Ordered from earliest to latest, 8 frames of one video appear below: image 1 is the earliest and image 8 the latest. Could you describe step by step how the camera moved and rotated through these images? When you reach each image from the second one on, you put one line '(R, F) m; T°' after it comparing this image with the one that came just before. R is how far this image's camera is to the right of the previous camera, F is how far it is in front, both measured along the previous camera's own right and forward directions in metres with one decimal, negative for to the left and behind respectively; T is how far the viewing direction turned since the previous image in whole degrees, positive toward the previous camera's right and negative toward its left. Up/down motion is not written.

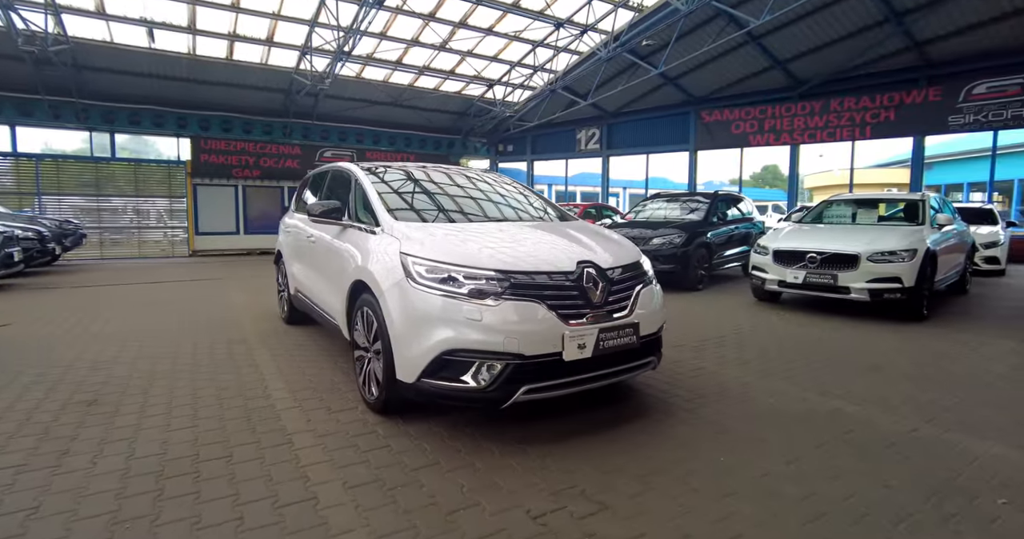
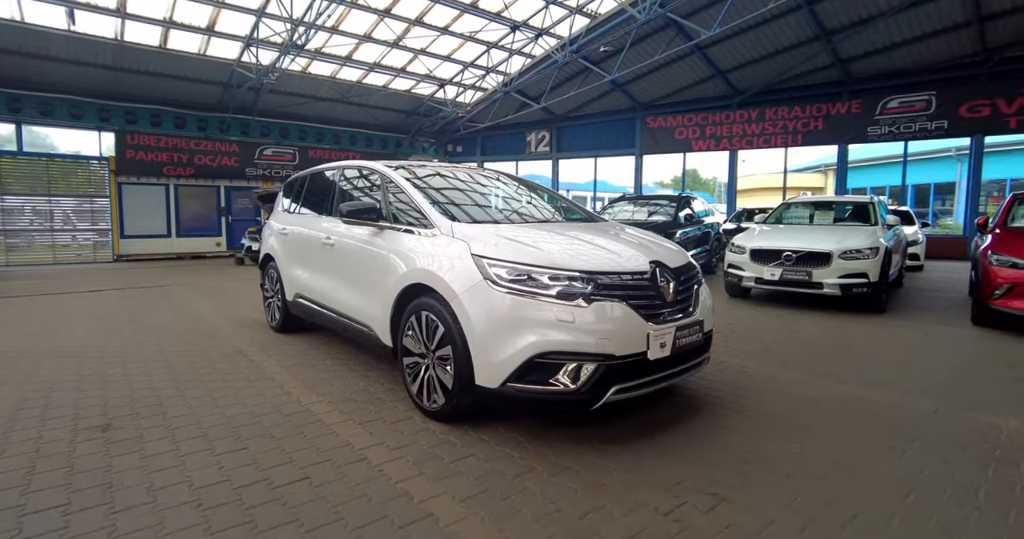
(-0.8, +0.1) m; +7°
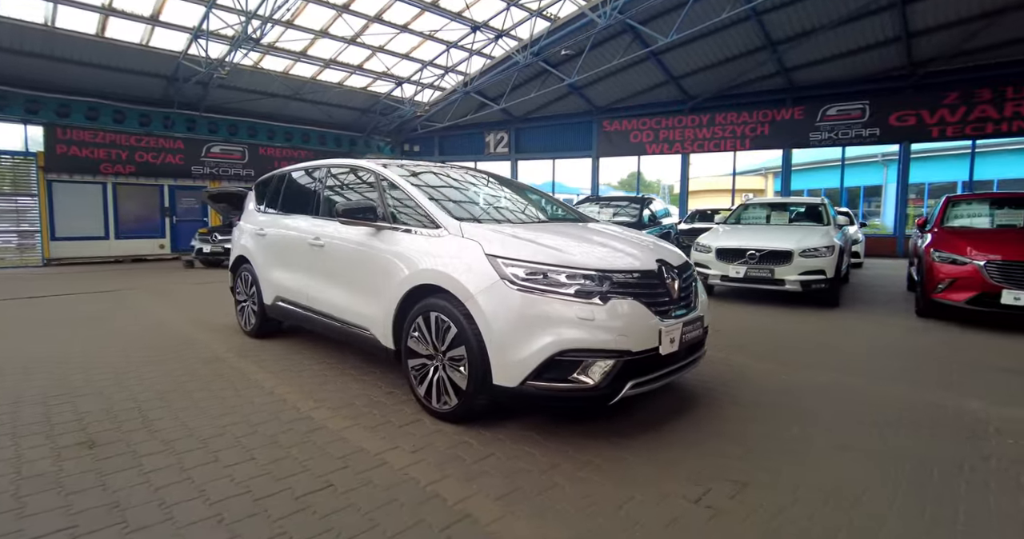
(-0.3, 0.0) m; +5°
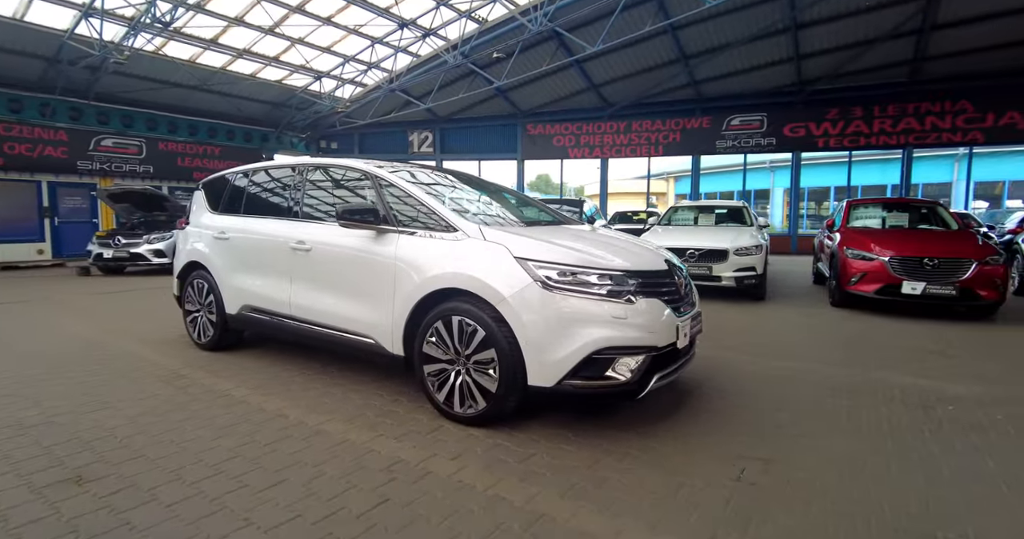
(-0.7, 0.0) m; +10°
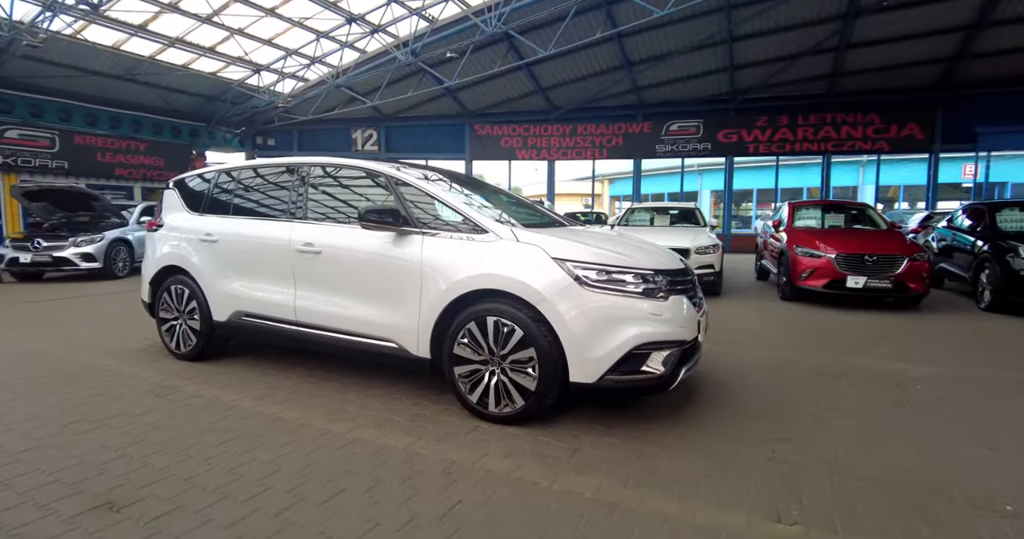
(-0.6, 0.0) m; +7°
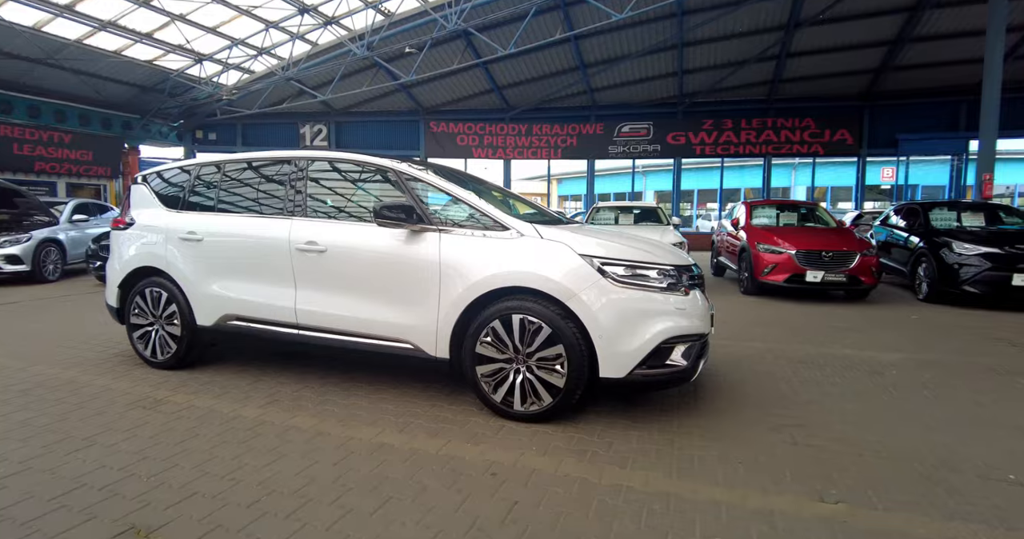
(-0.5, 0.0) m; +6°
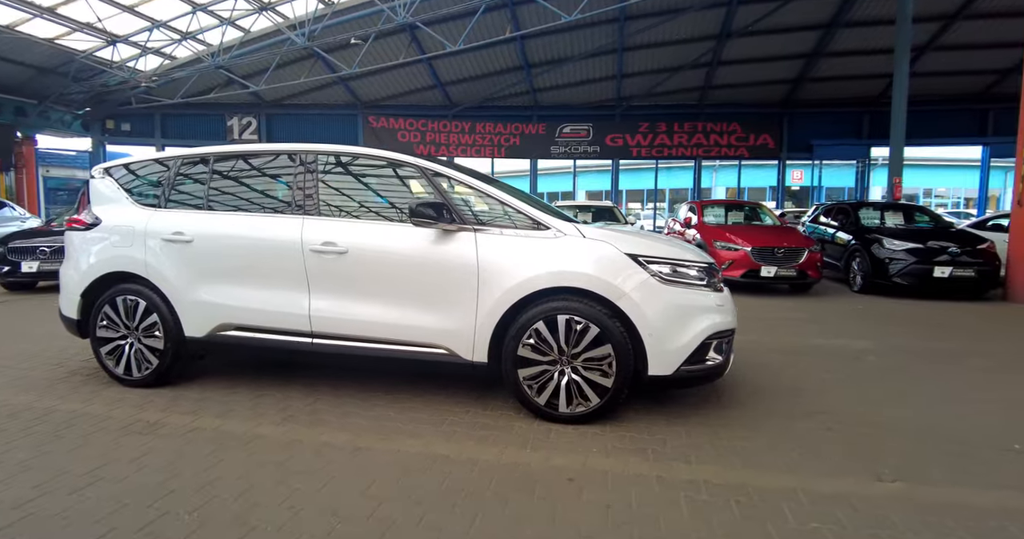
(-0.7, +0.1) m; +8°
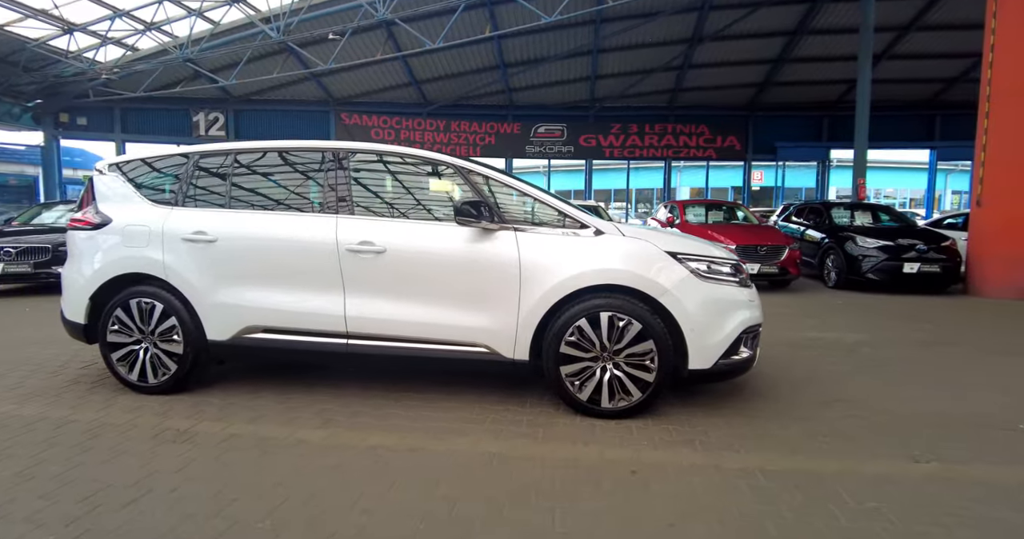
(-0.5, 0.0) m; +4°
